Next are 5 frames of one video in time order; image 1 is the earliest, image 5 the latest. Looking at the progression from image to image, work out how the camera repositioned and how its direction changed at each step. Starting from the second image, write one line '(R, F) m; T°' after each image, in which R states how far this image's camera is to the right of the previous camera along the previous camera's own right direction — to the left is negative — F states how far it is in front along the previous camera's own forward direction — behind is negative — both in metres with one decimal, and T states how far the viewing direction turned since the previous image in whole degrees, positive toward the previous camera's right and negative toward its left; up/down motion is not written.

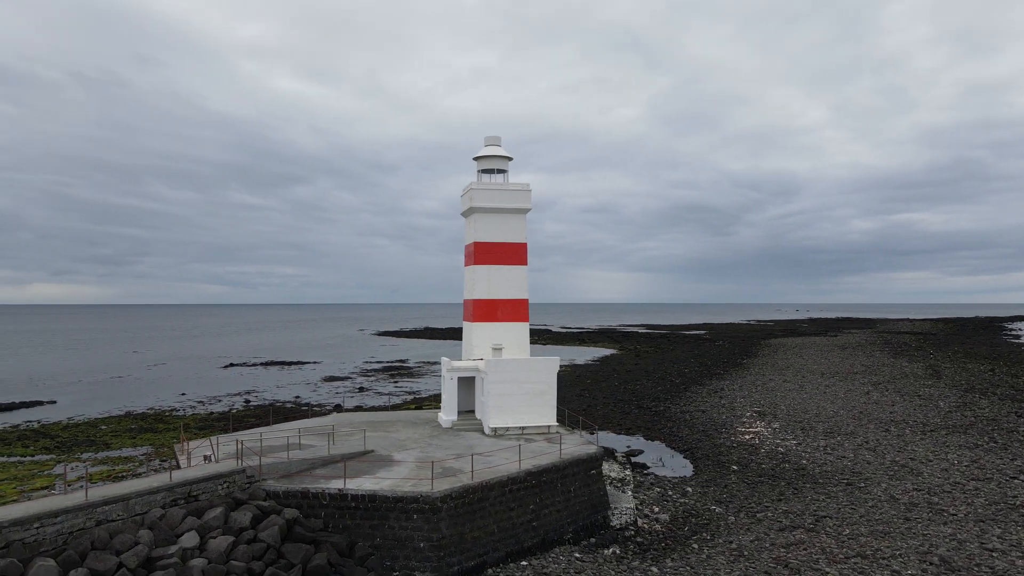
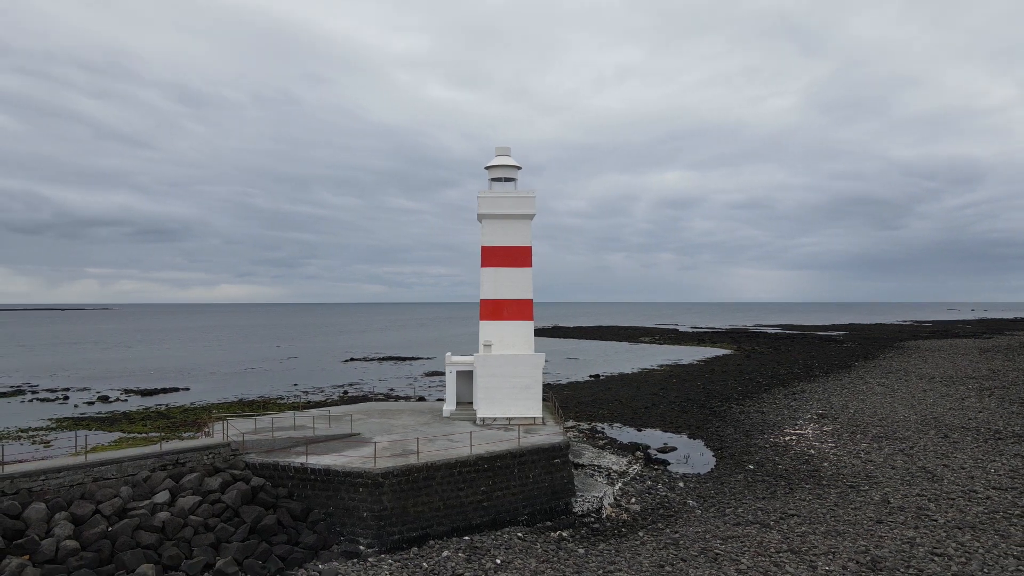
(+3.3, -0.8) m; -11°
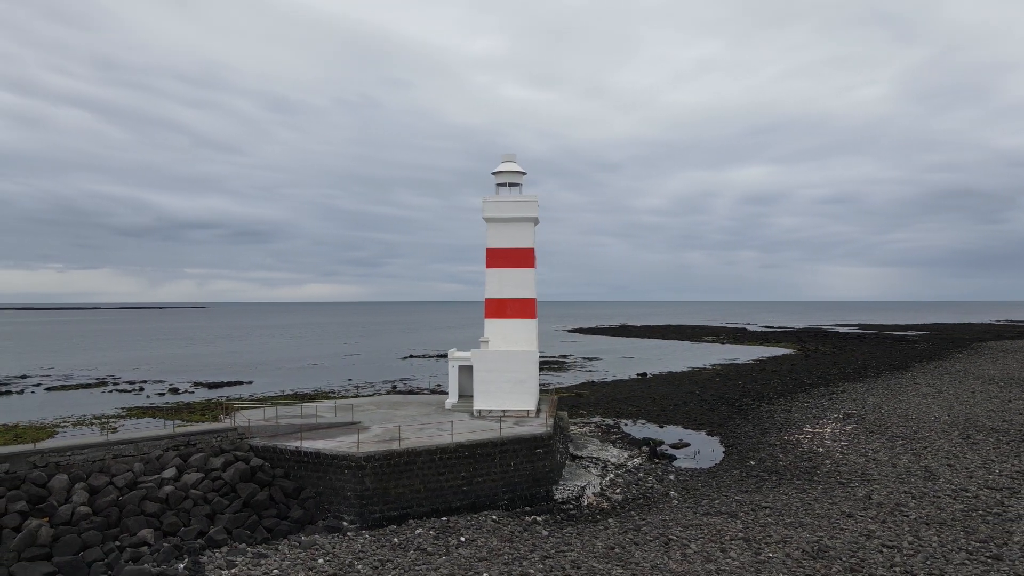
(+1.8, -0.8) m; -6°
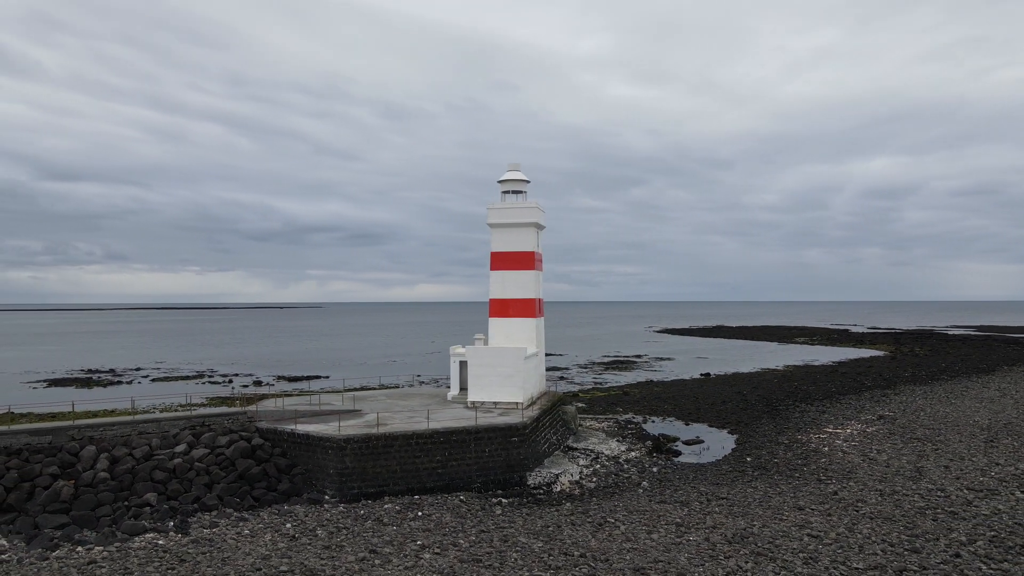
(+2.8, -1.1) m; -8°
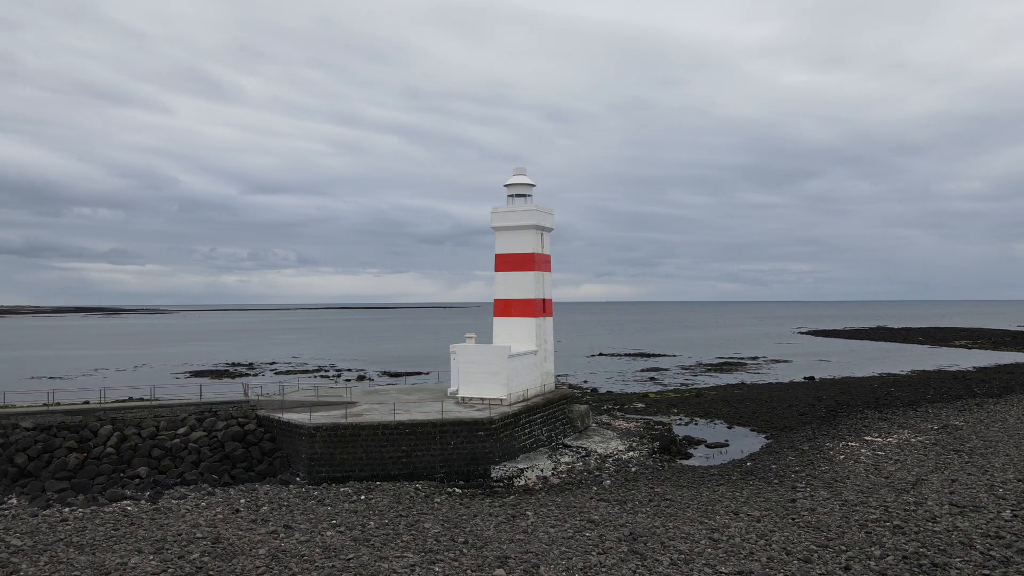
(+4.4, -0.1) m; -13°
